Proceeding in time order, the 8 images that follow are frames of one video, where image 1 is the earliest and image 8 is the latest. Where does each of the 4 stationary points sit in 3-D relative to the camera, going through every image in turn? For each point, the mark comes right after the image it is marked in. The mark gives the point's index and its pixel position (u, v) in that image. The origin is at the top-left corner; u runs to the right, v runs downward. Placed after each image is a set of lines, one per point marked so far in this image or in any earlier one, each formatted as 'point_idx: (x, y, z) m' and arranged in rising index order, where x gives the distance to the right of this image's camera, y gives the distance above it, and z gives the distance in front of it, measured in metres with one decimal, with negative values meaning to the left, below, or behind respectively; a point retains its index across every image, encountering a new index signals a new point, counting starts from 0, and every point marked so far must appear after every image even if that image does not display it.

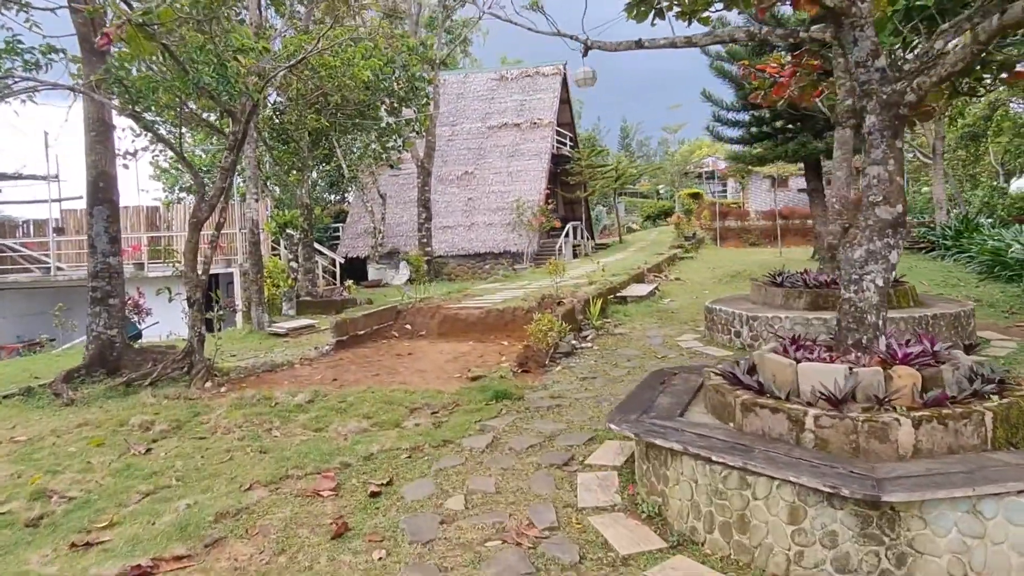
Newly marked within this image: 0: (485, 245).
0: (-0.6, +0.9, +16.1) m
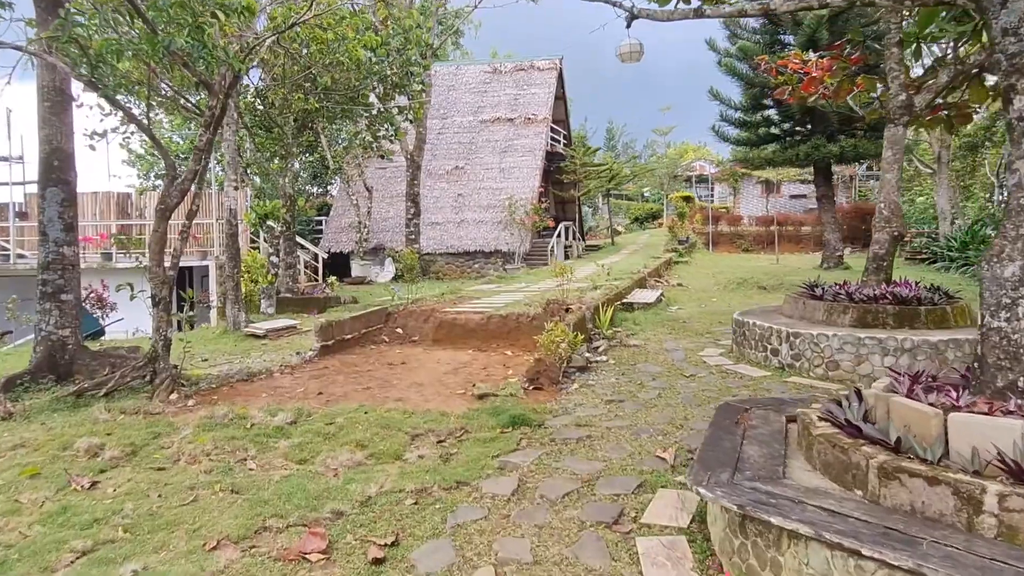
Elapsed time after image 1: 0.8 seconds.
0: (-0.8, +0.9, +15.4) m
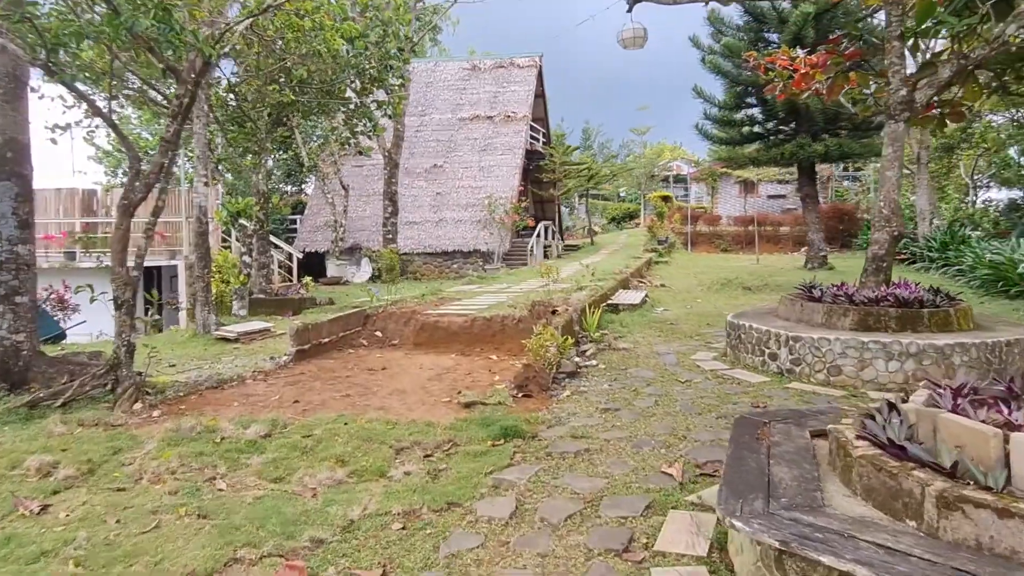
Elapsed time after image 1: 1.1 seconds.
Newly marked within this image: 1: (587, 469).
0: (-1.2, +0.9, +15.1) m
1: (+0.3, -0.8, +3.1) m
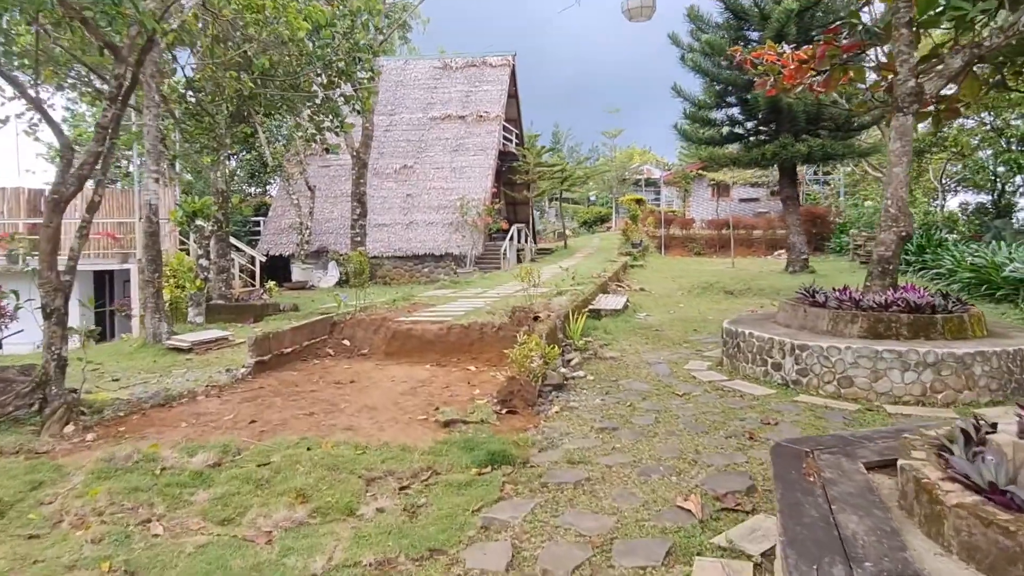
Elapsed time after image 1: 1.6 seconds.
0: (-1.8, +0.8, +14.6) m
1: (+0.3, -0.8, +2.7) m
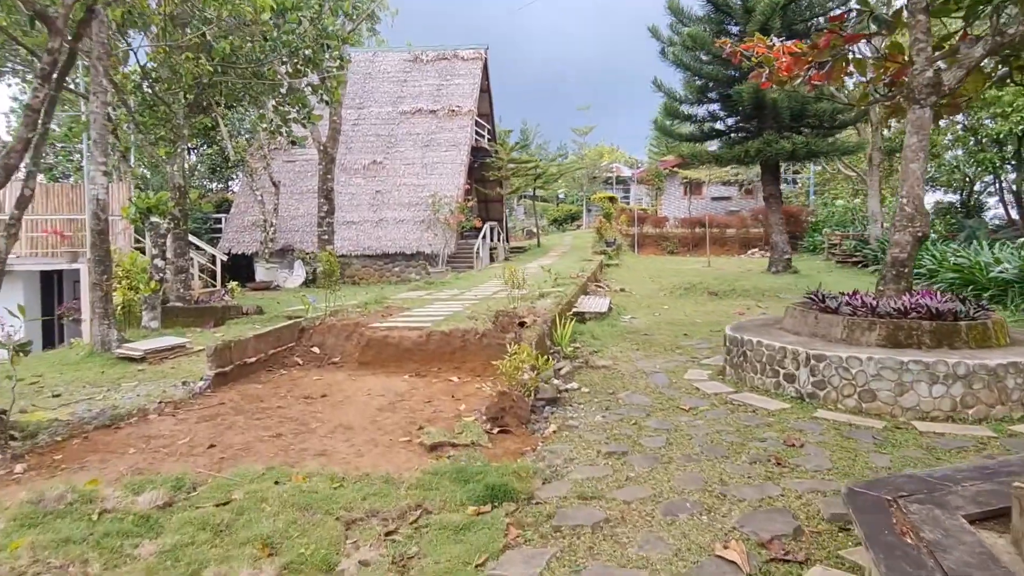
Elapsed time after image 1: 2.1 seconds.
0: (-2.3, +0.8, +14.1) m
1: (+0.3, -0.8, +2.3) m
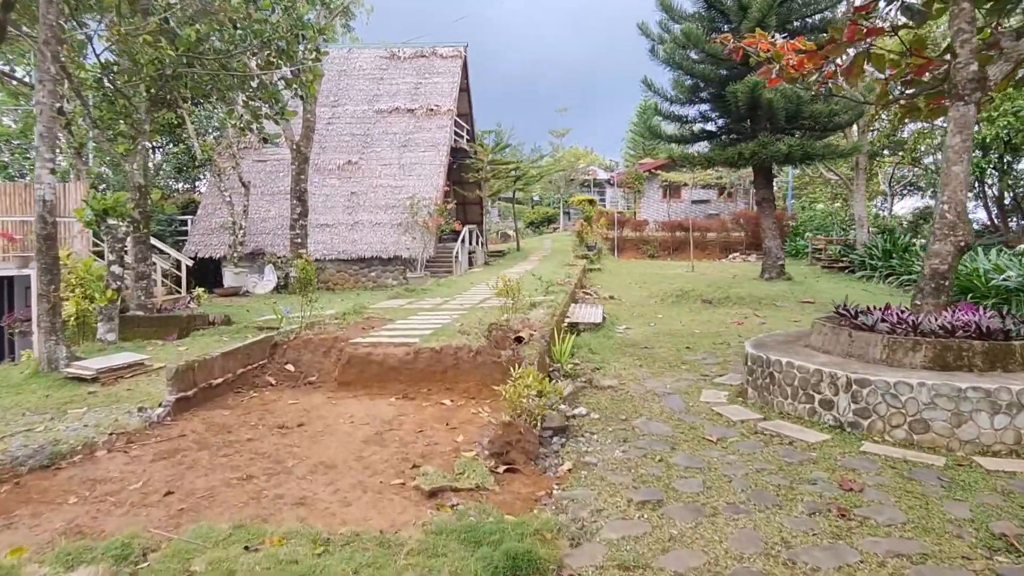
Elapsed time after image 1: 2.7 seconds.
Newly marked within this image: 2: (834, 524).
0: (-2.6, +0.7, +13.5) m
1: (+0.4, -0.9, +1.8) m
2: (+1.1, -0.8, +2.6) m
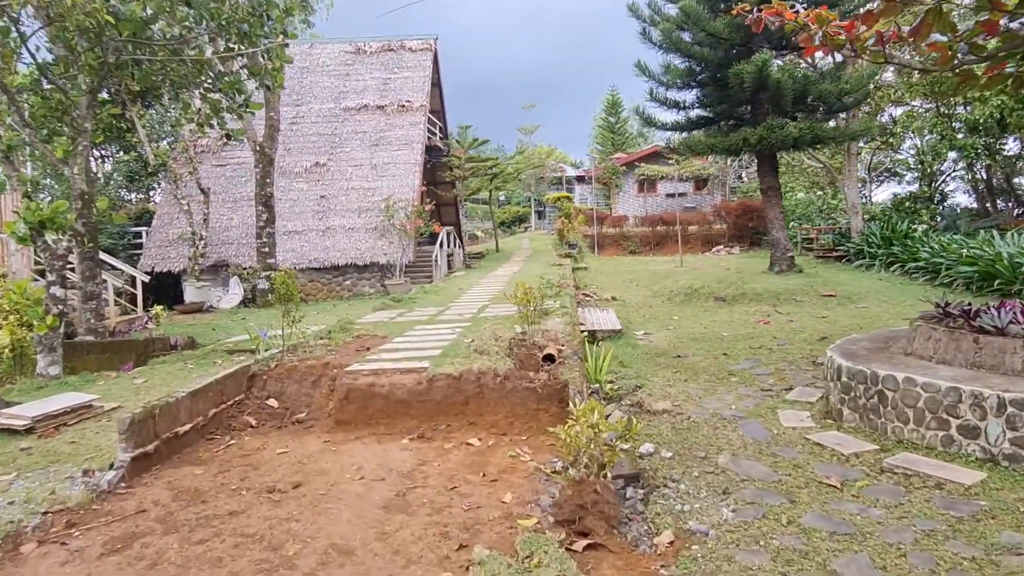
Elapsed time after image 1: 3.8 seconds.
0: (-2.9, +0.6, +12.5) m
1: (+0.8, -0.9, +1.0) m
2: (+1.4, -0.8, +1.8) m
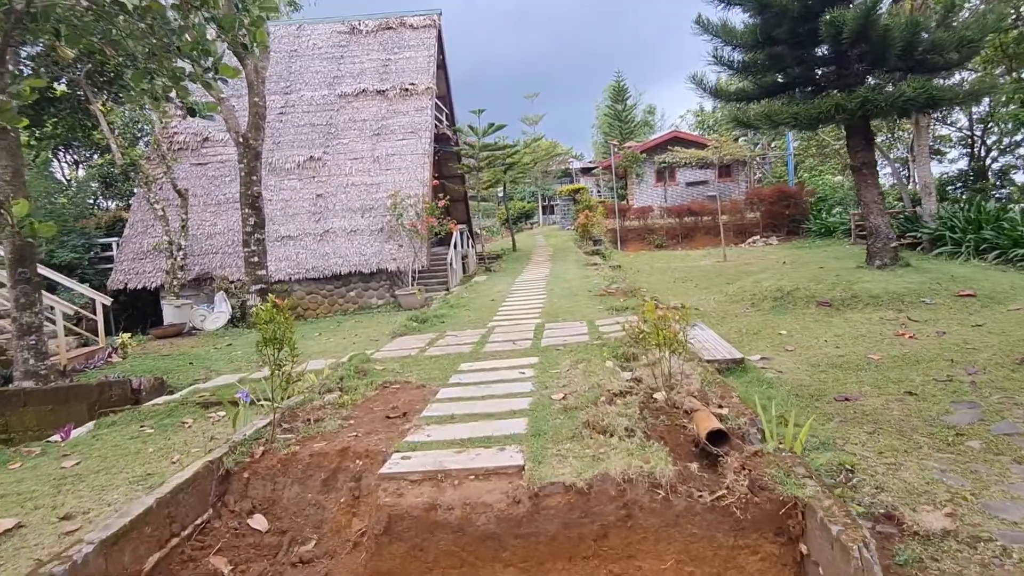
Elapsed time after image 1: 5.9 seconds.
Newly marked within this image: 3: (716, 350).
0: (-2.4, +0.4, +10.7) m
1: (+1.3, -1.0, -0.8) m
2: (+2.0, -0.9, 0.0) m
3: (+1.3, -0.4, +4.7) m
